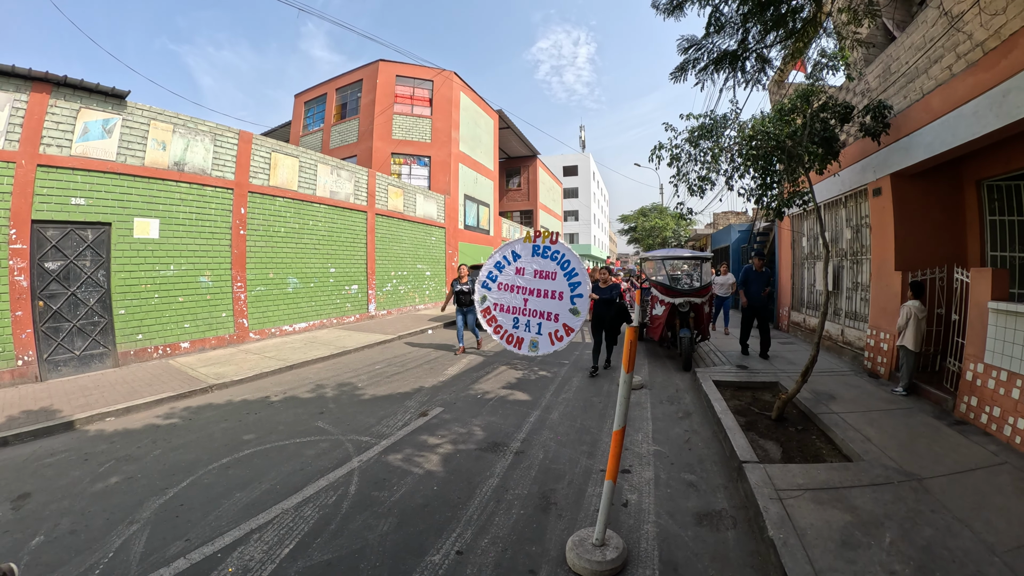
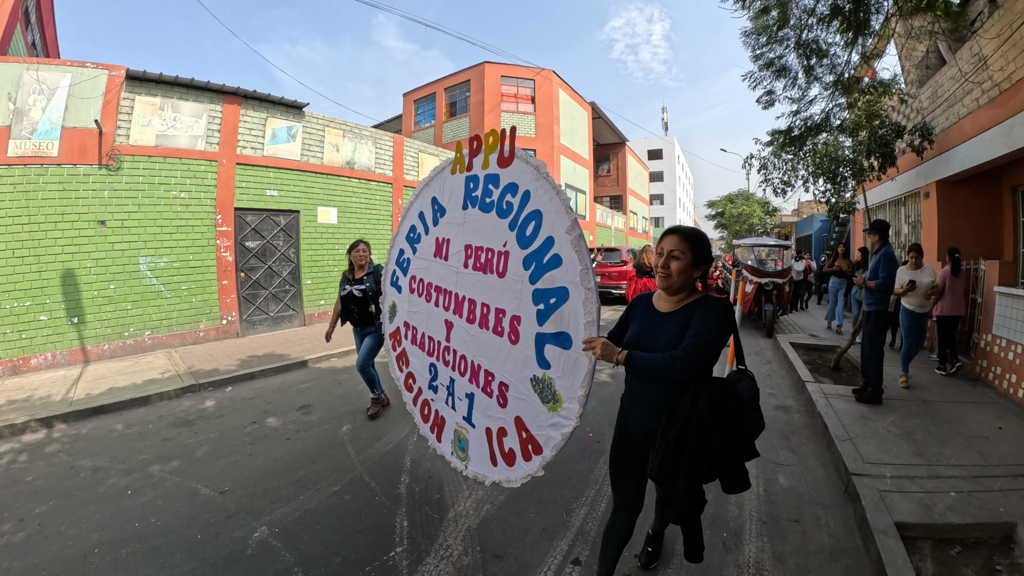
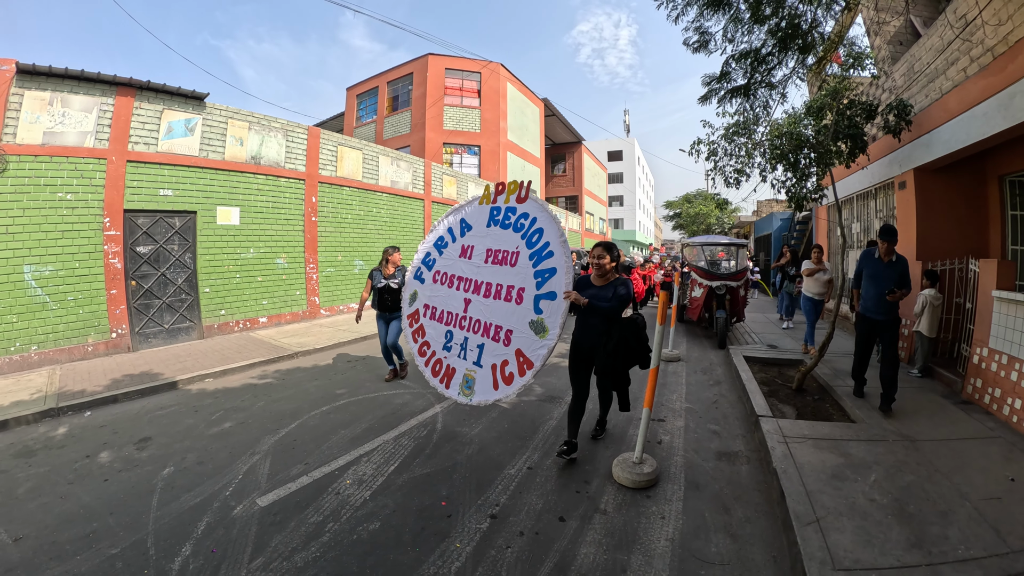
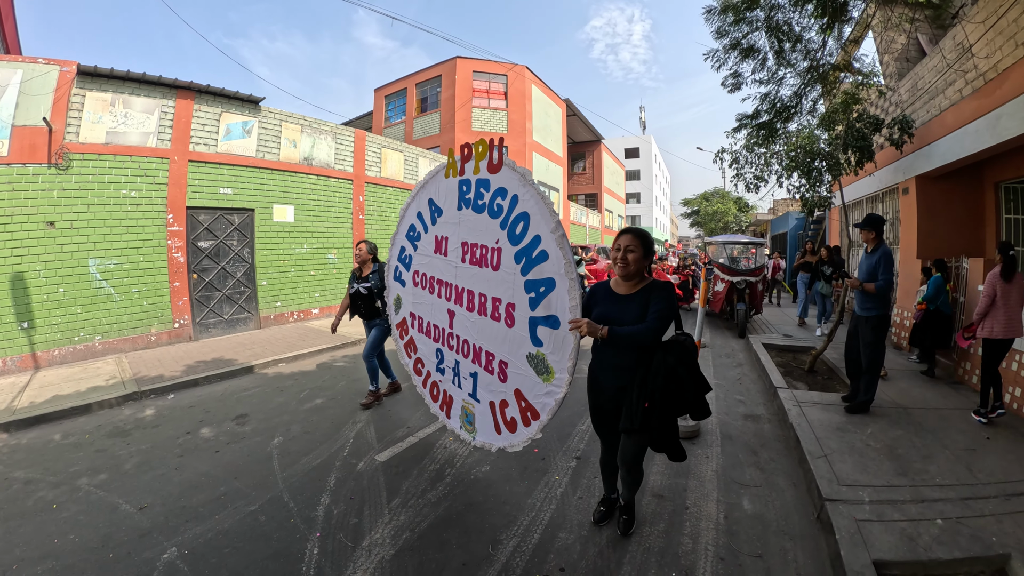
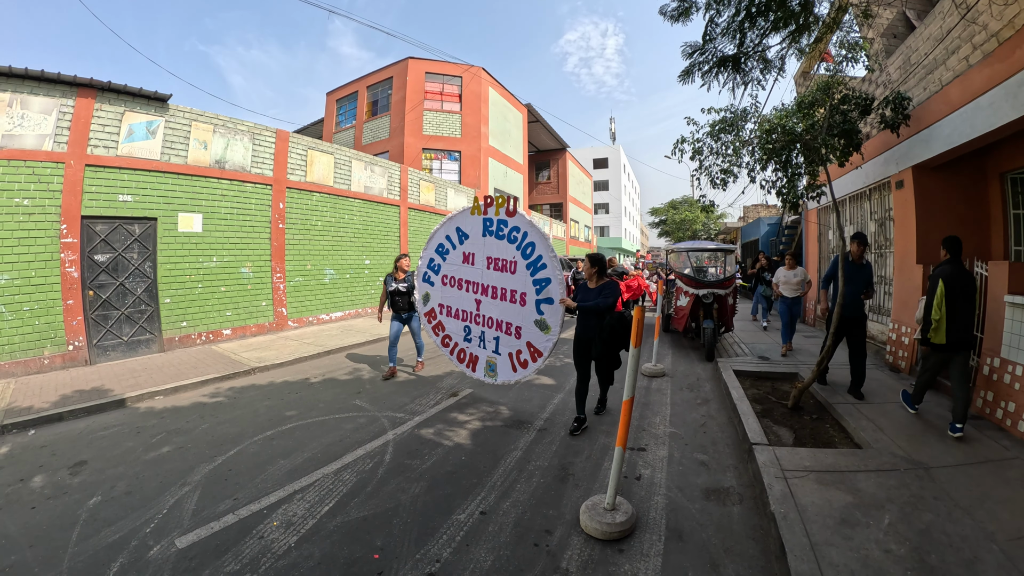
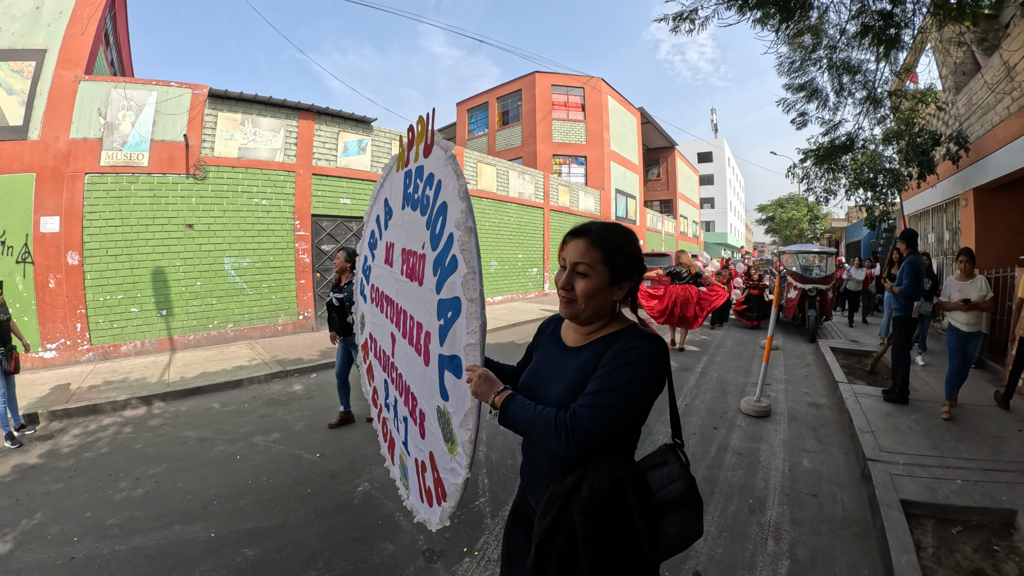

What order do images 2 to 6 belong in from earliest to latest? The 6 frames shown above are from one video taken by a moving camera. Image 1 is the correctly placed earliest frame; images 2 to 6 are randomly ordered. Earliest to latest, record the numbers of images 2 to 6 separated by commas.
5, 3, 4, 2, 6
